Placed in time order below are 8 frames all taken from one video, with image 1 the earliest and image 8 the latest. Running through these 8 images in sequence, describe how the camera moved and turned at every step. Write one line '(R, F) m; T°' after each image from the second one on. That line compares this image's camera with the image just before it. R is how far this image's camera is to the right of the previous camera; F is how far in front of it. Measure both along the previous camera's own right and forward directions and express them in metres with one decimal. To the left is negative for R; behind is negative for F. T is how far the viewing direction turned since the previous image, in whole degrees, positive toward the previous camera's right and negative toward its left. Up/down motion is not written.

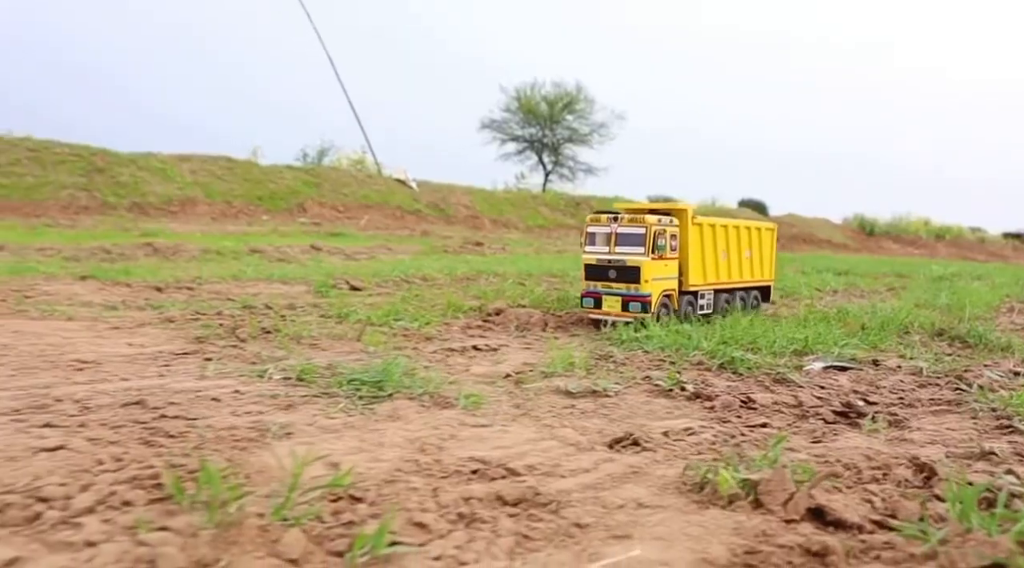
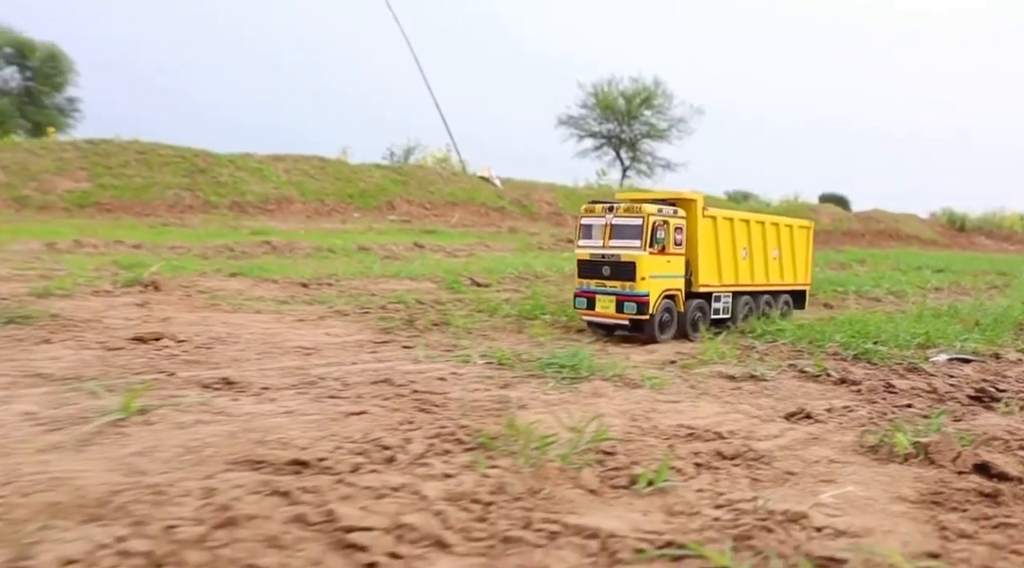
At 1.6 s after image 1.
(-0.9, -1.2) m; -5°
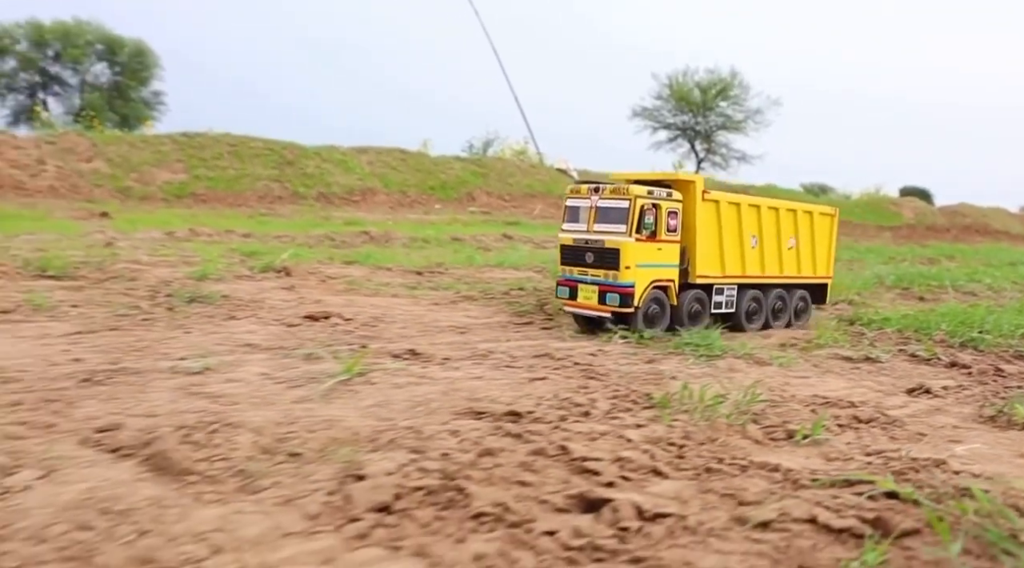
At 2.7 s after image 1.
(-0.7, -1.0) m; -4°
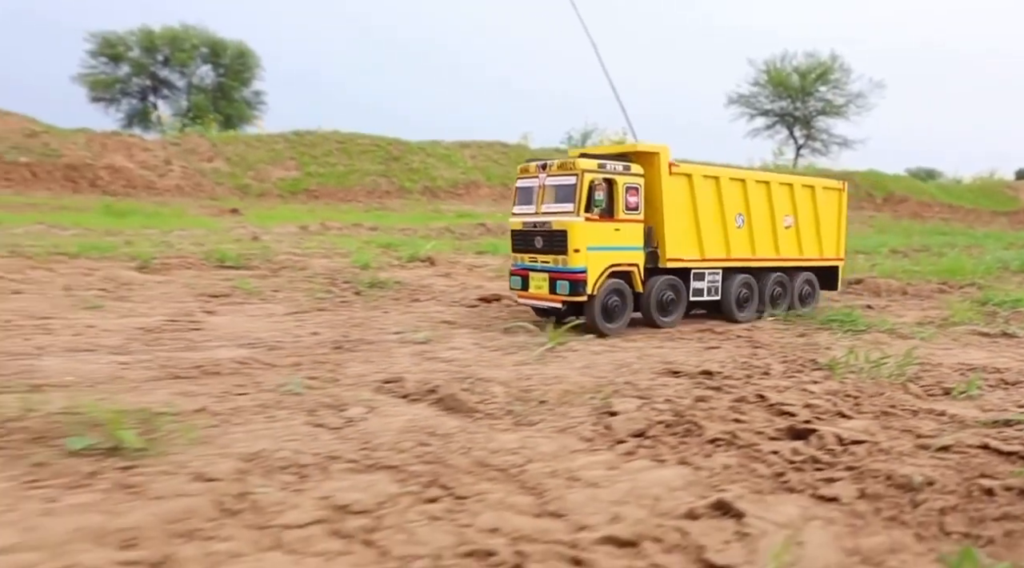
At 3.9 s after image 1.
(-0.8, -1.3) m; -6°
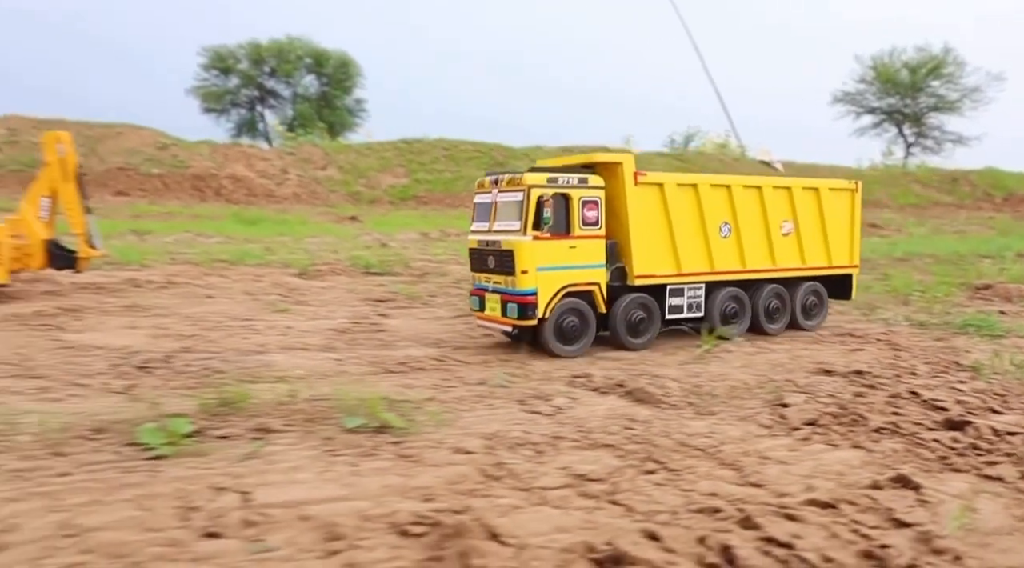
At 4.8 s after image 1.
(-0.7, -1.1) m; -6°
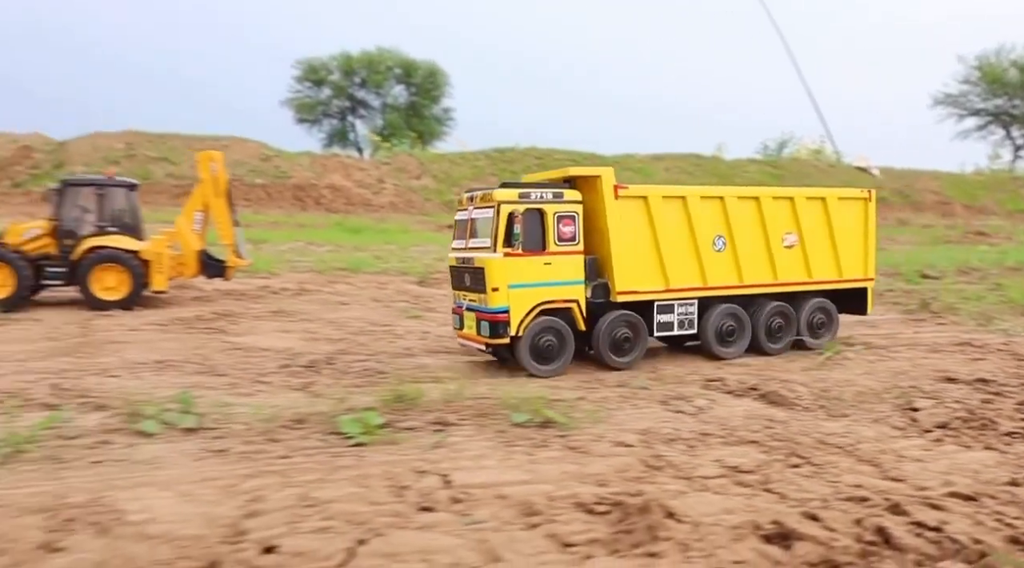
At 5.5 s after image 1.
(-0.5, -0.8) m; -5°
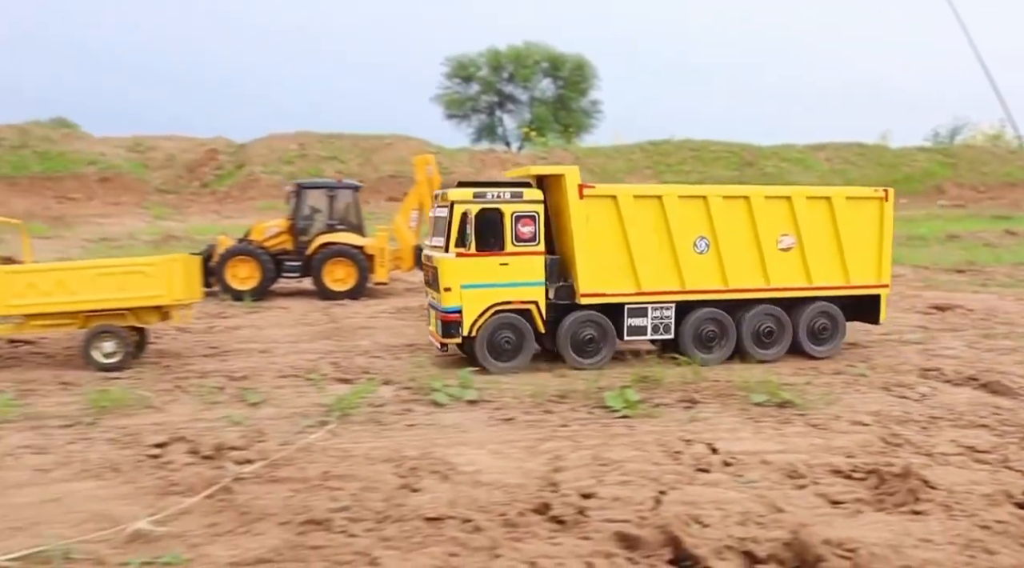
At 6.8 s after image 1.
(-0.9, -1.1) m; -9°
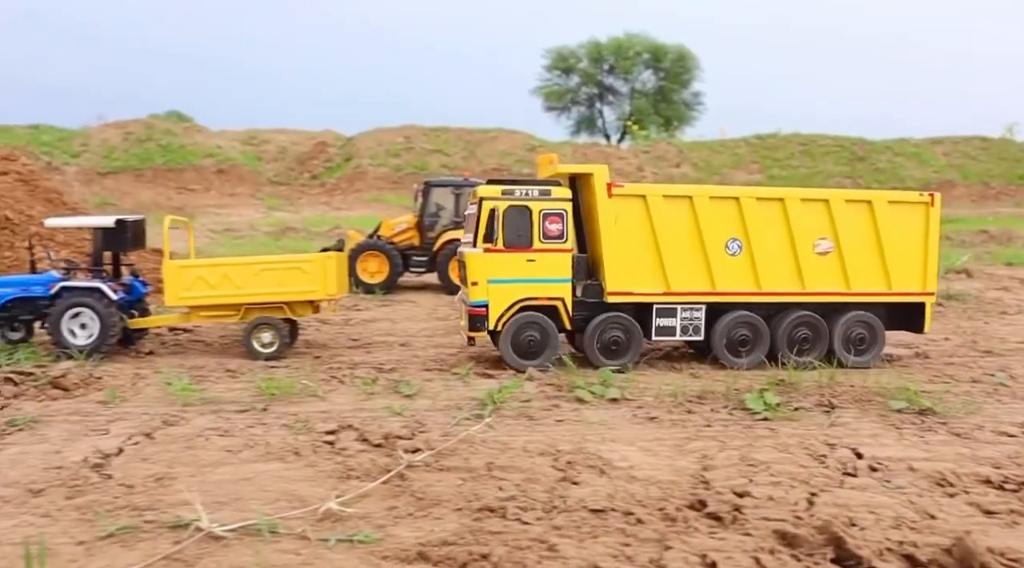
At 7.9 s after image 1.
(-0.5, -0.4) m; -6°
